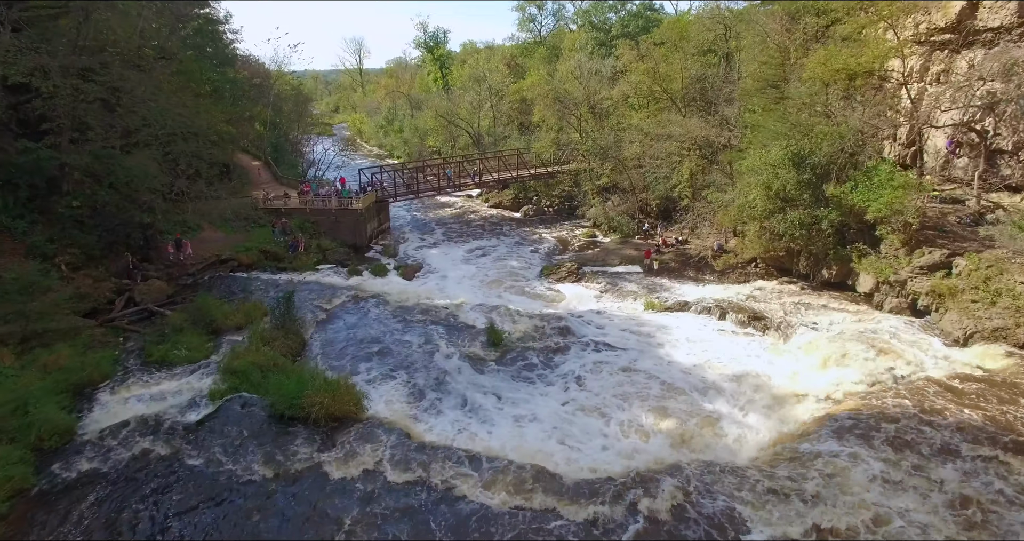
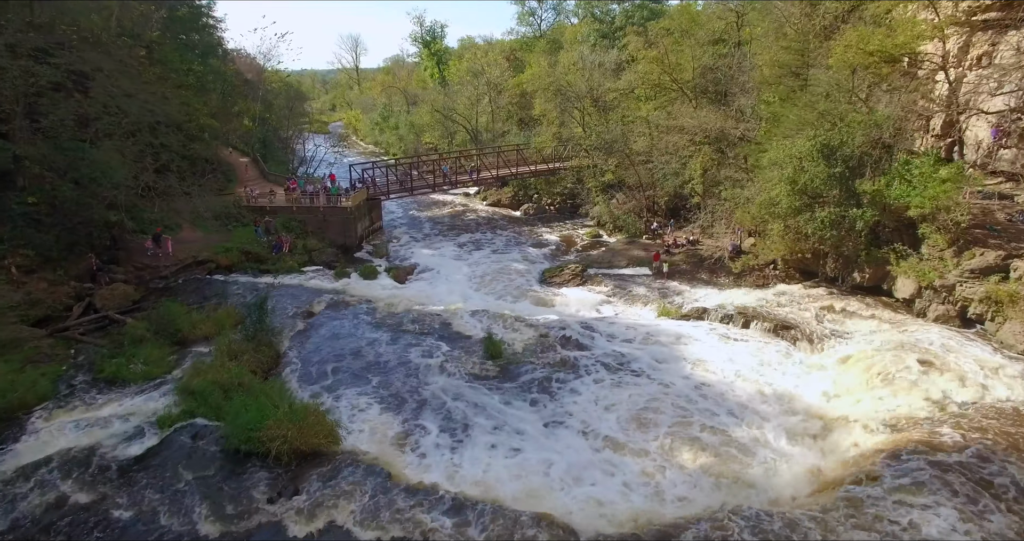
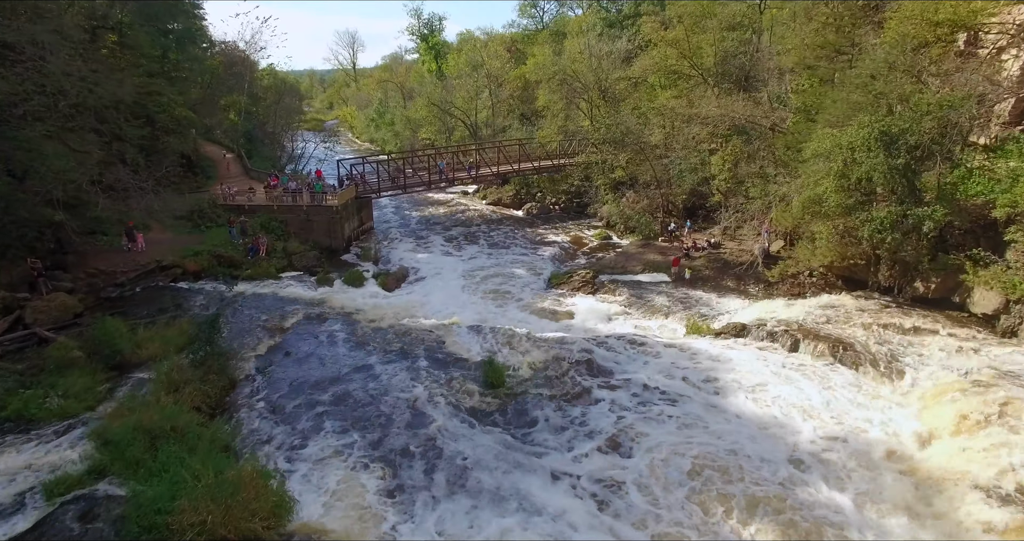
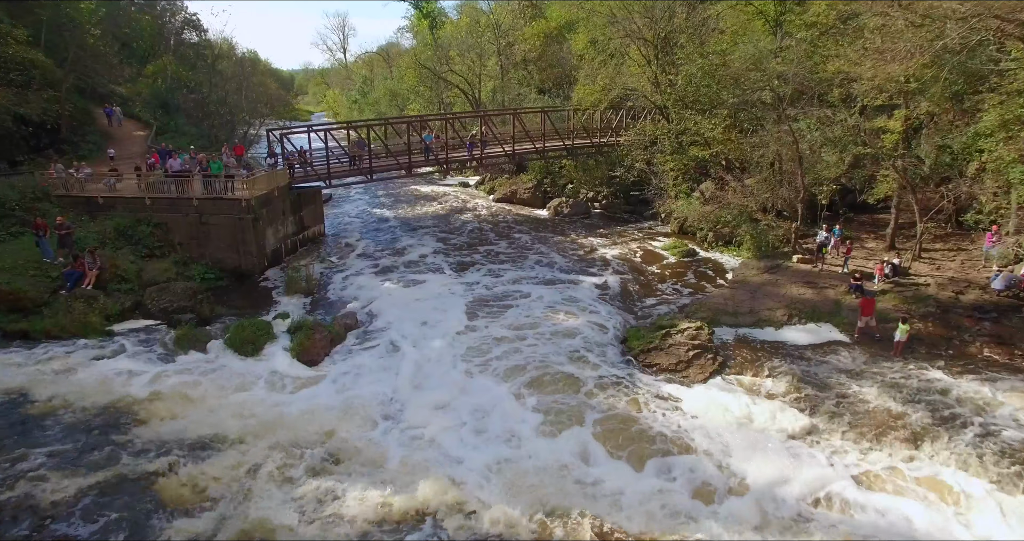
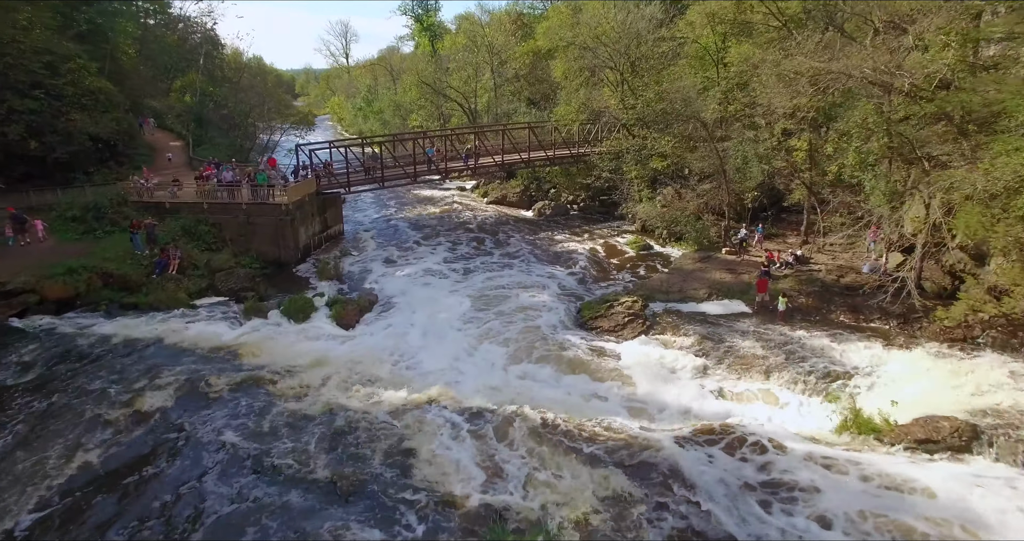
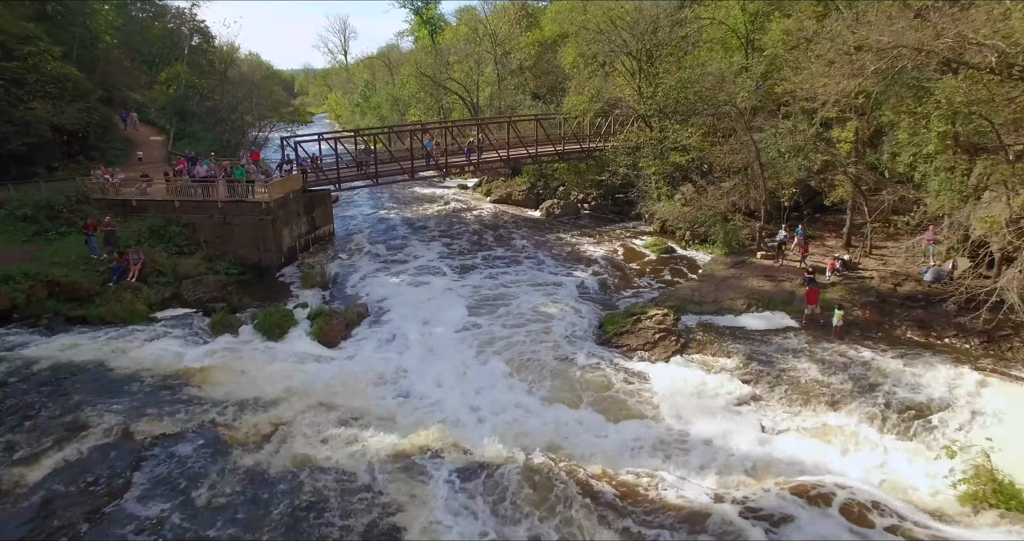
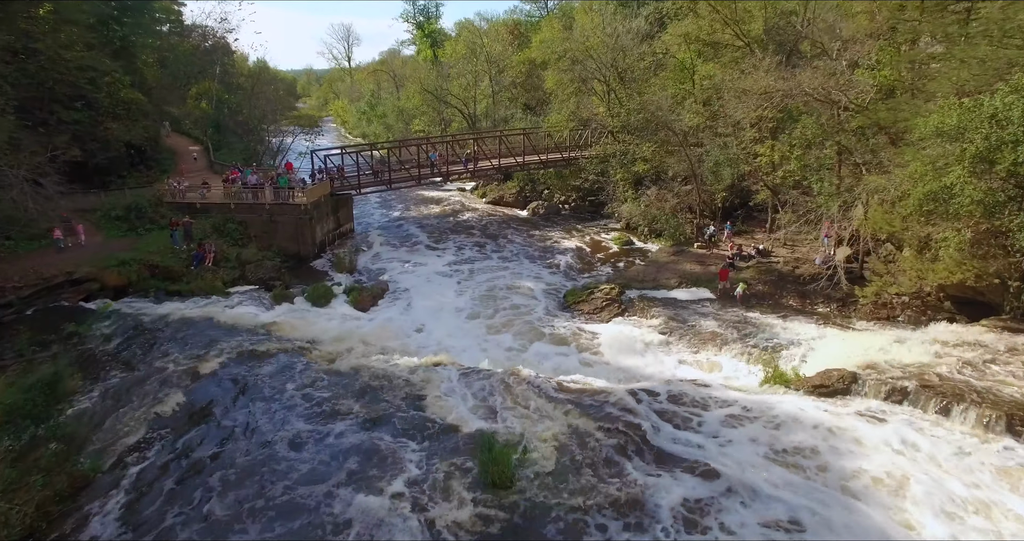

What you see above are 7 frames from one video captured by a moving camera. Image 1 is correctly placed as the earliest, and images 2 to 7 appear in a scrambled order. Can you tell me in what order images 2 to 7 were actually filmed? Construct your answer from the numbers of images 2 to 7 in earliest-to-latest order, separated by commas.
2, 3, 7, 5, 6, 4
